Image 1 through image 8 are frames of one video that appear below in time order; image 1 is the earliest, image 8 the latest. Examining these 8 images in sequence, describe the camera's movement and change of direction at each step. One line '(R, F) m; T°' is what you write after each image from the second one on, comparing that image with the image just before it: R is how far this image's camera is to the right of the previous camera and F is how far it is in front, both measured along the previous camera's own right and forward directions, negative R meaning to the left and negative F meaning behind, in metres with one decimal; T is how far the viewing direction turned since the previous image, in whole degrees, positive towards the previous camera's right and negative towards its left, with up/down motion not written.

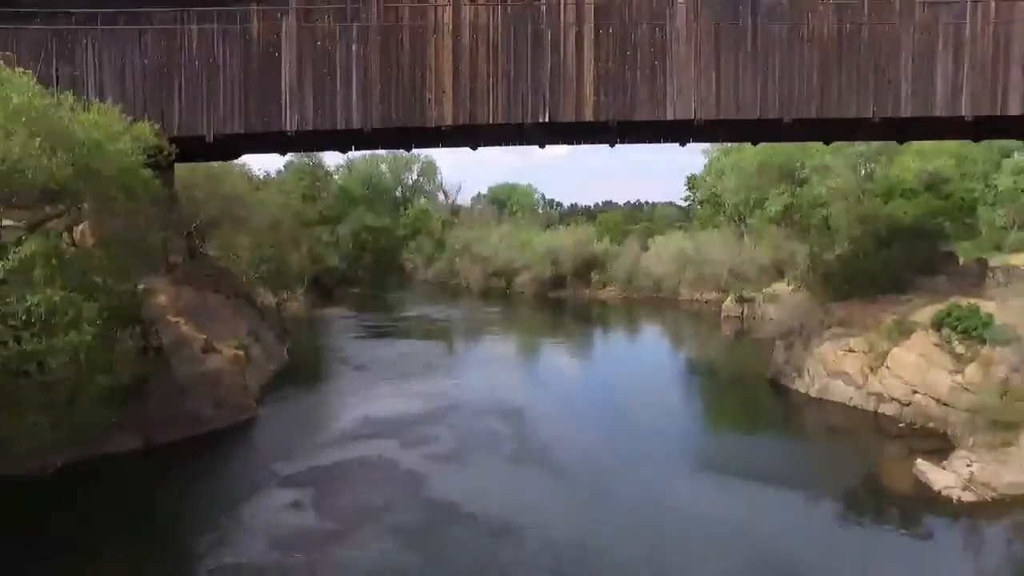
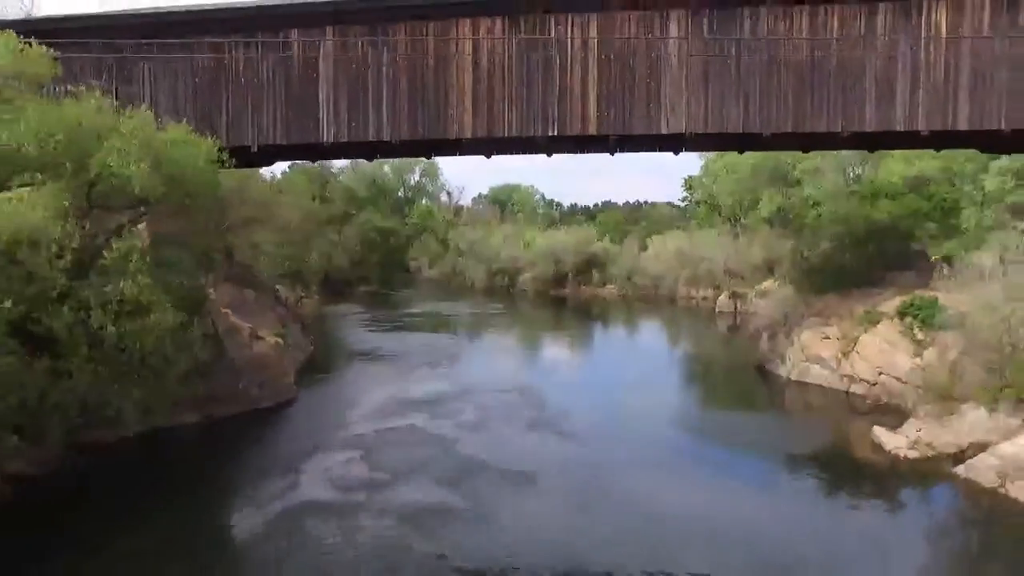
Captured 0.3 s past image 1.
(-0.3, -1.8) m; 0°
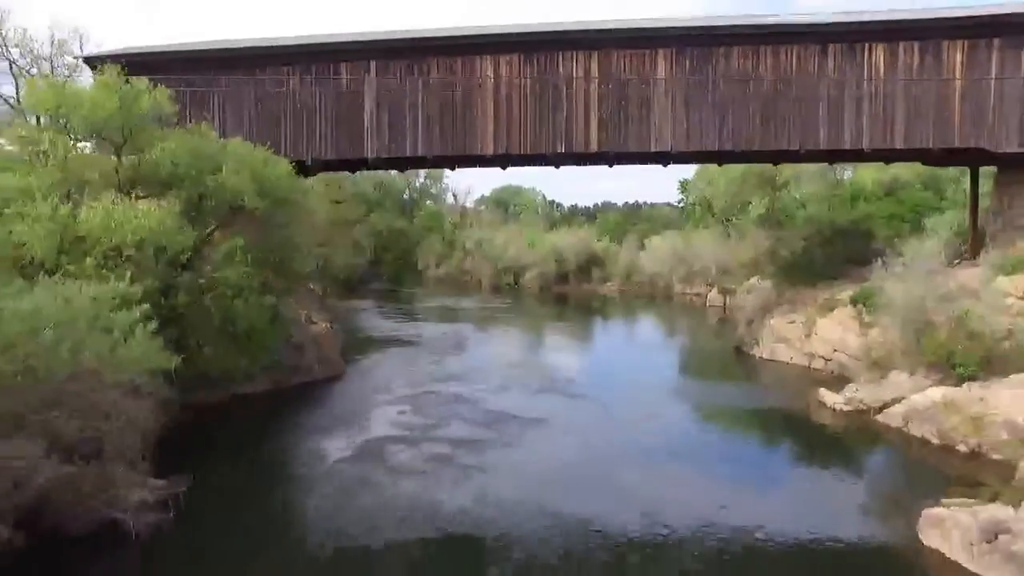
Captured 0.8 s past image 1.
(-0.4, -3.1) m; 0°
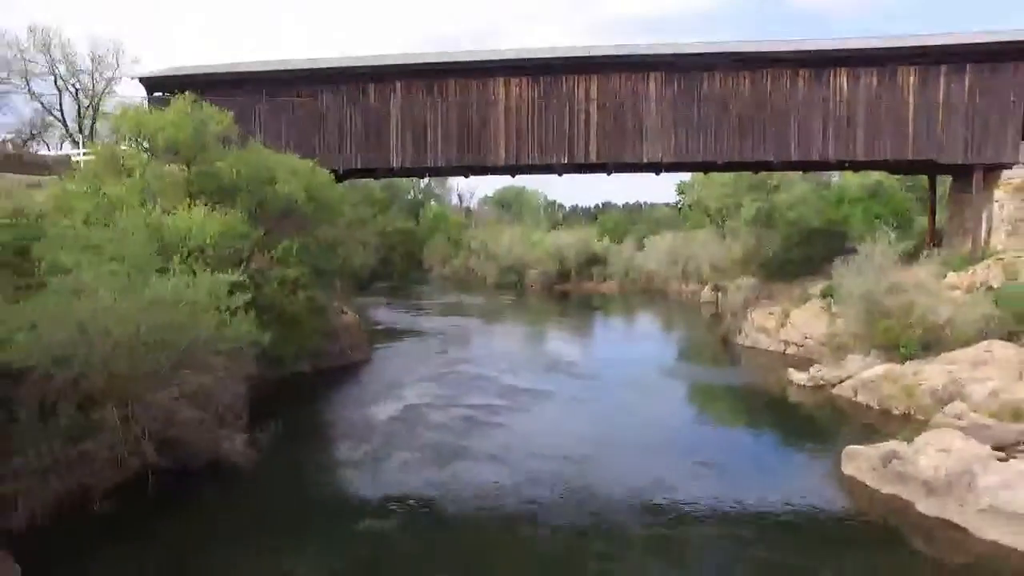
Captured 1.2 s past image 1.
(-0.2, -2.5) m; 0°
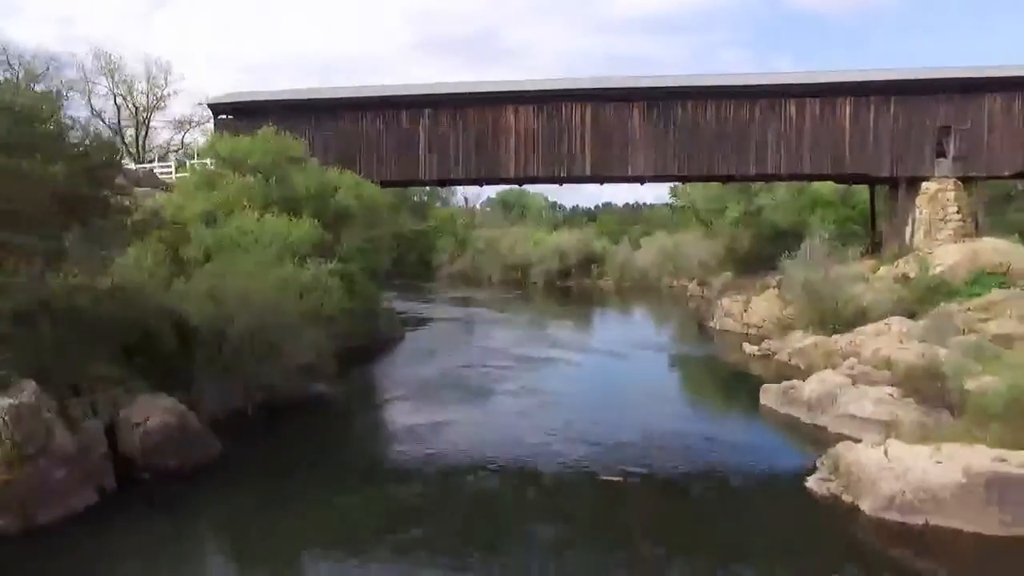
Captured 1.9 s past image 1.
(-0.3, -4.4) m; 0°
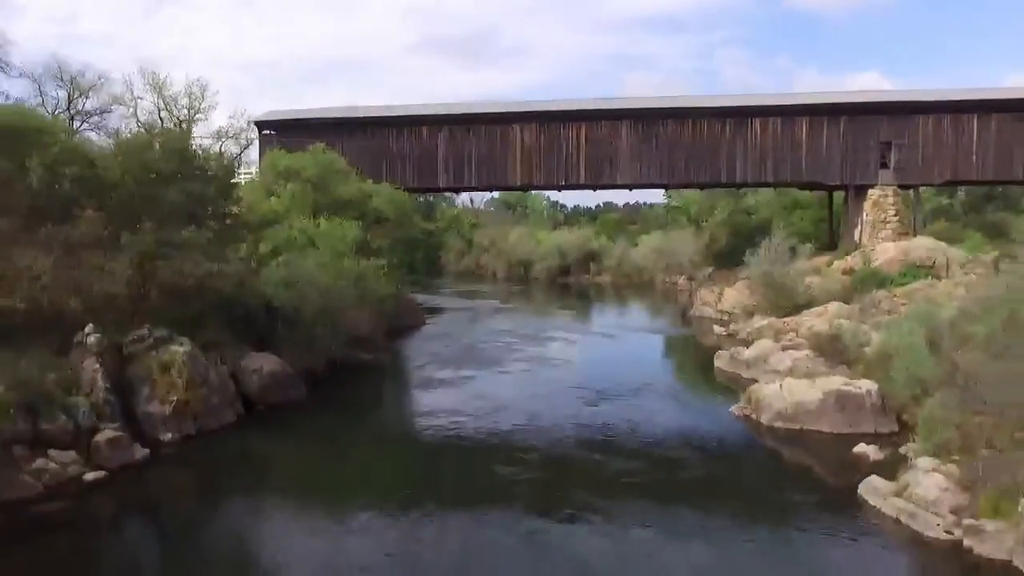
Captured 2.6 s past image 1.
(-0.2, -4.2) m; 0°
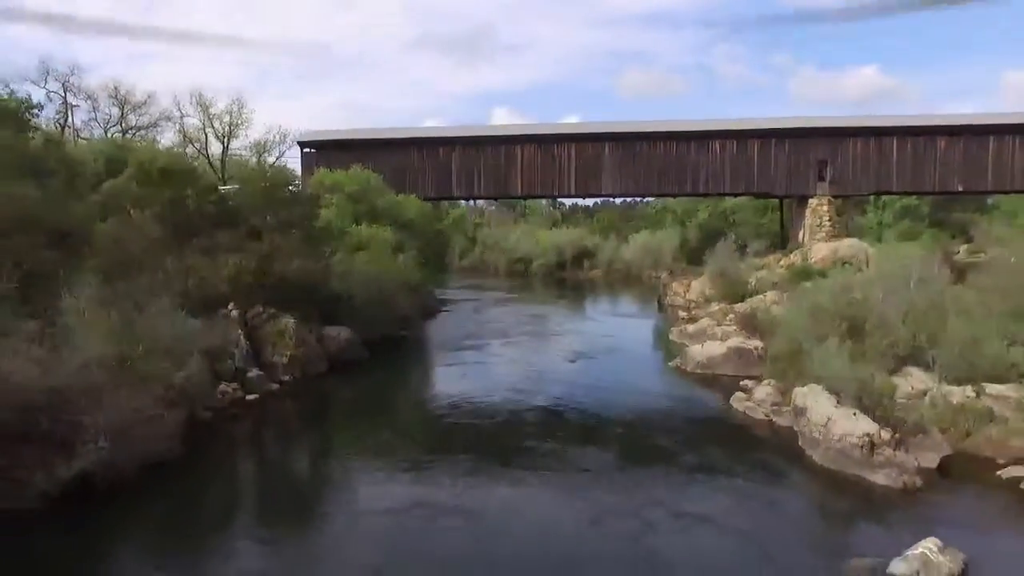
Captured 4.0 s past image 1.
(-0.1, -5.9) m; 0°
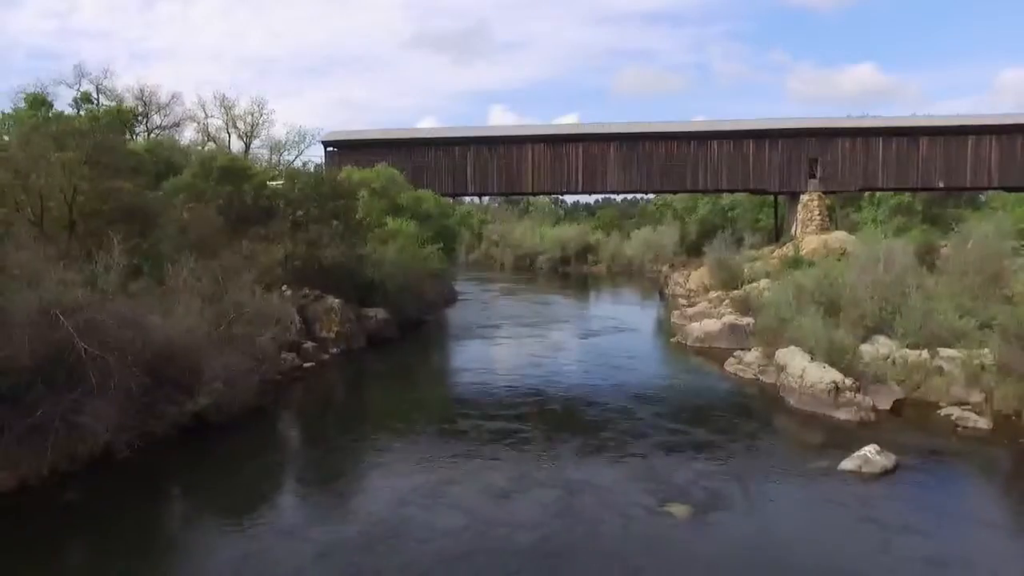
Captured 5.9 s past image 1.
(-0.6, -2.4) m; 0°
